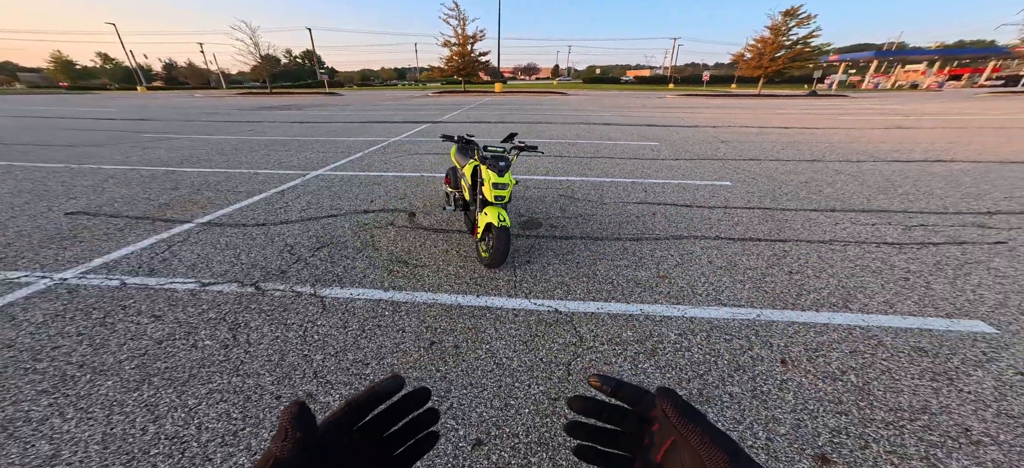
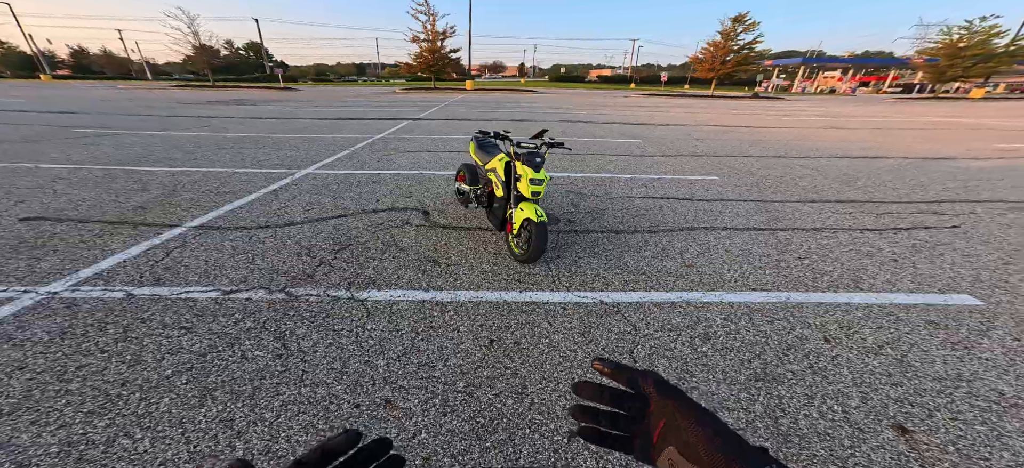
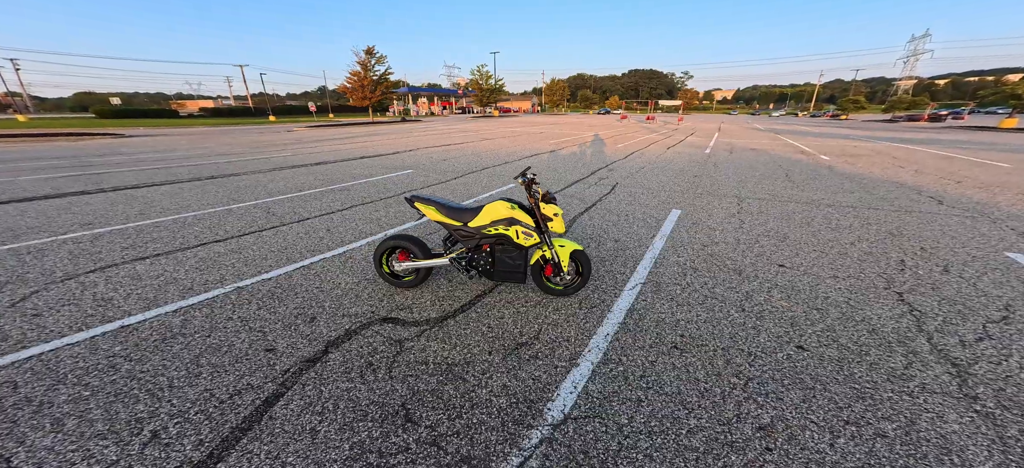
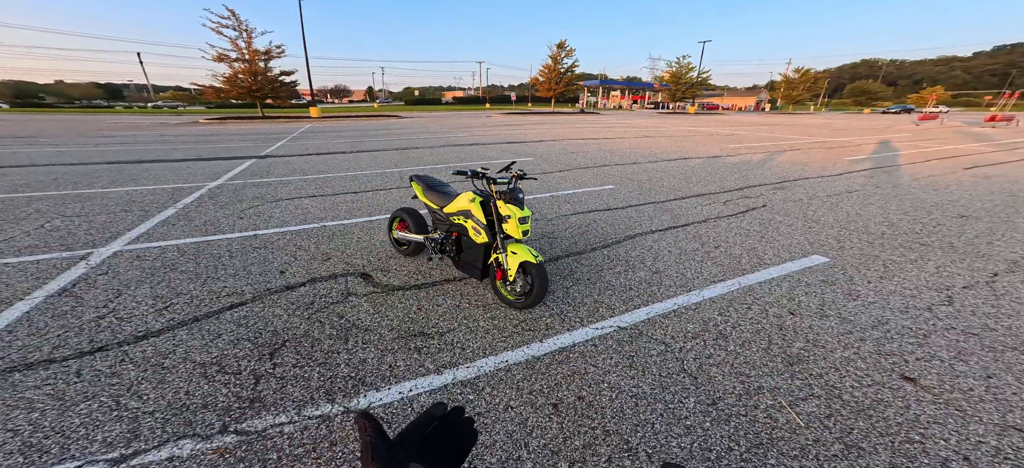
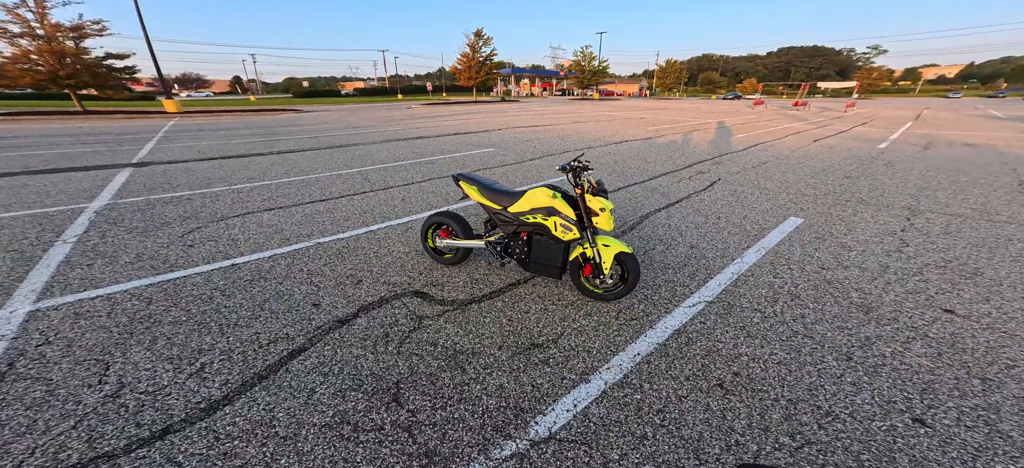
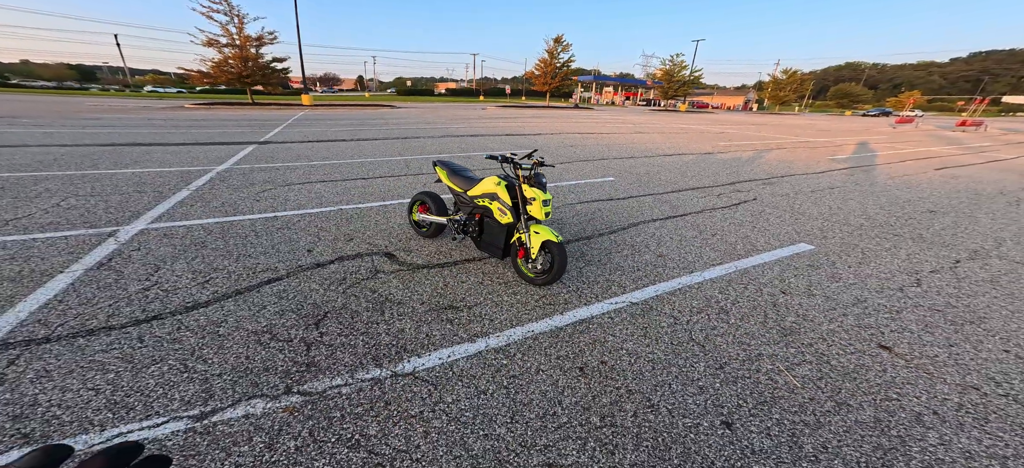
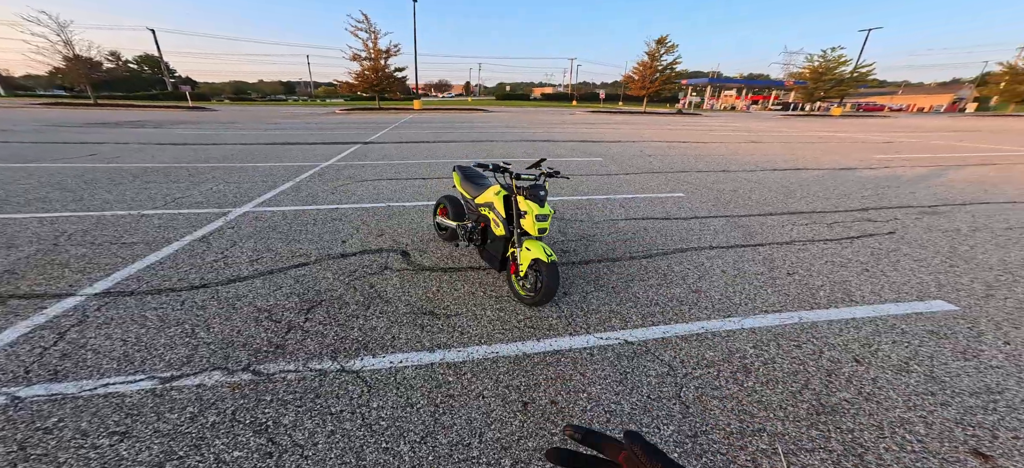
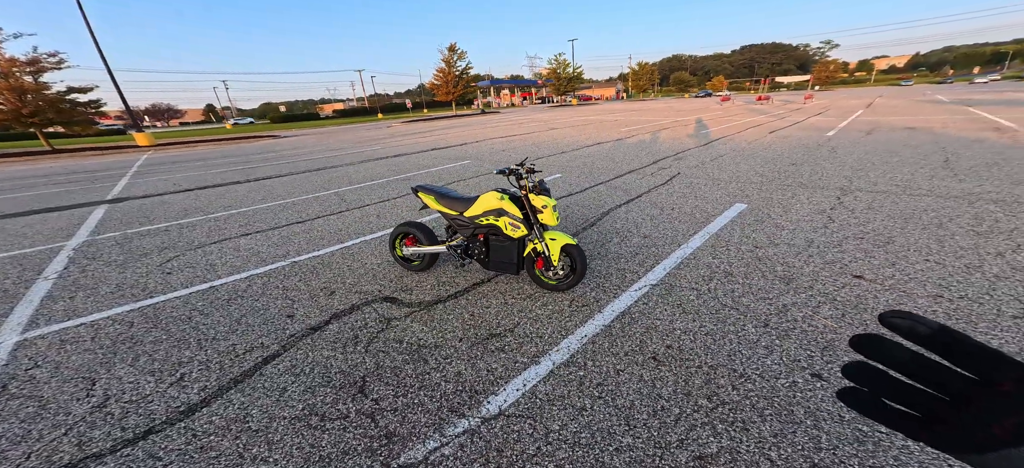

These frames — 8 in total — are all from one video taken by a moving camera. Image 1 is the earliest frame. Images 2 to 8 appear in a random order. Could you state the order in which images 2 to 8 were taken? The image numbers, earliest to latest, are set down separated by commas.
2, 7, 4, 6, 8, 5, 3
